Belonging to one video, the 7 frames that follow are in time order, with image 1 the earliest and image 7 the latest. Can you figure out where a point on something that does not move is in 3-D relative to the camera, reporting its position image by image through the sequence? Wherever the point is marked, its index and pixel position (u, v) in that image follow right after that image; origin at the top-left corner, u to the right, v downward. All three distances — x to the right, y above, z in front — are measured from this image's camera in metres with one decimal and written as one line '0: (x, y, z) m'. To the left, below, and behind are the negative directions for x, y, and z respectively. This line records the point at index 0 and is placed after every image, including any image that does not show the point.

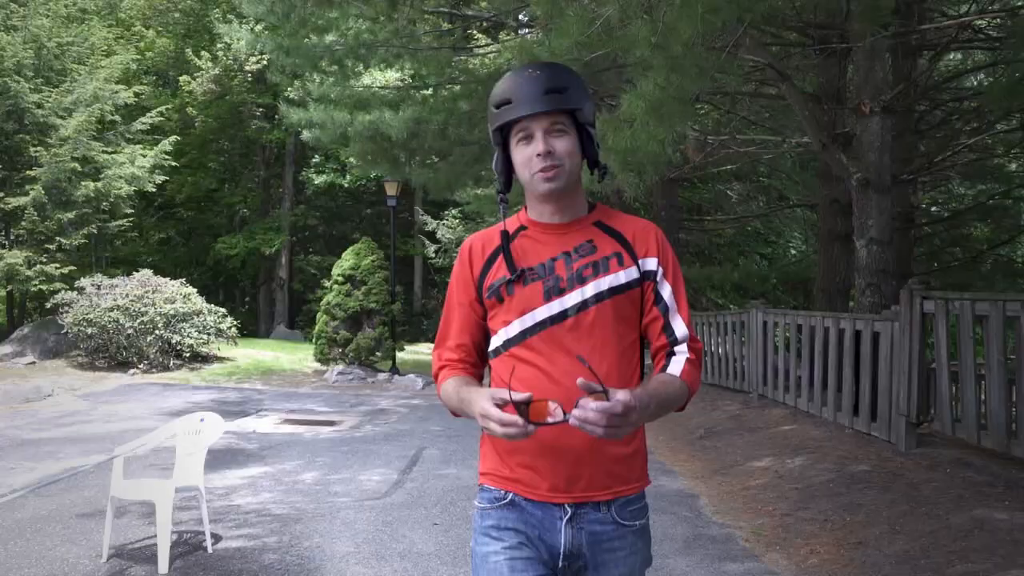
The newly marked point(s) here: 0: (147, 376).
0: (-6.1, -1.5, +14.4) m
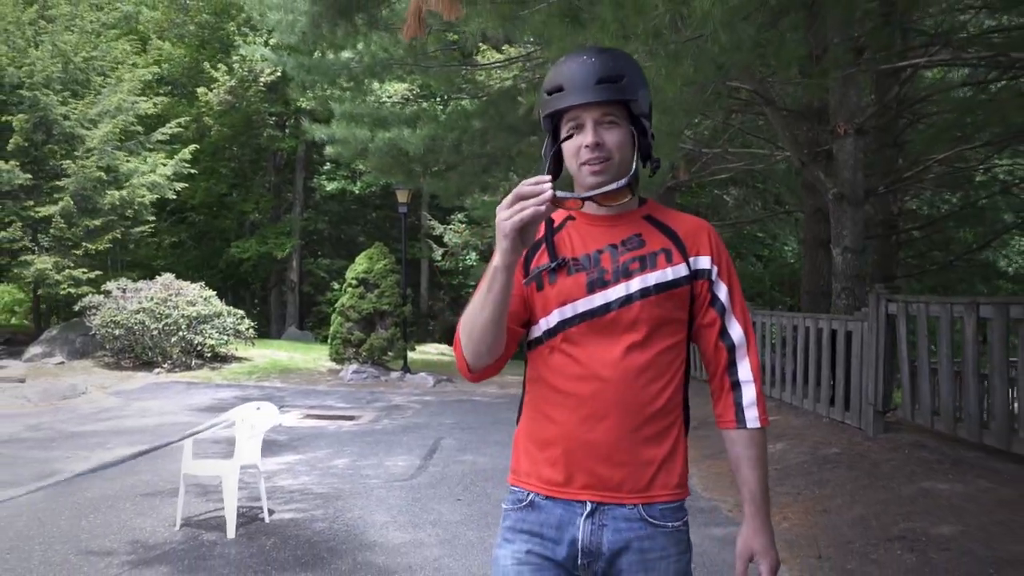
0: (-6.0, -1.5, +15.1) m
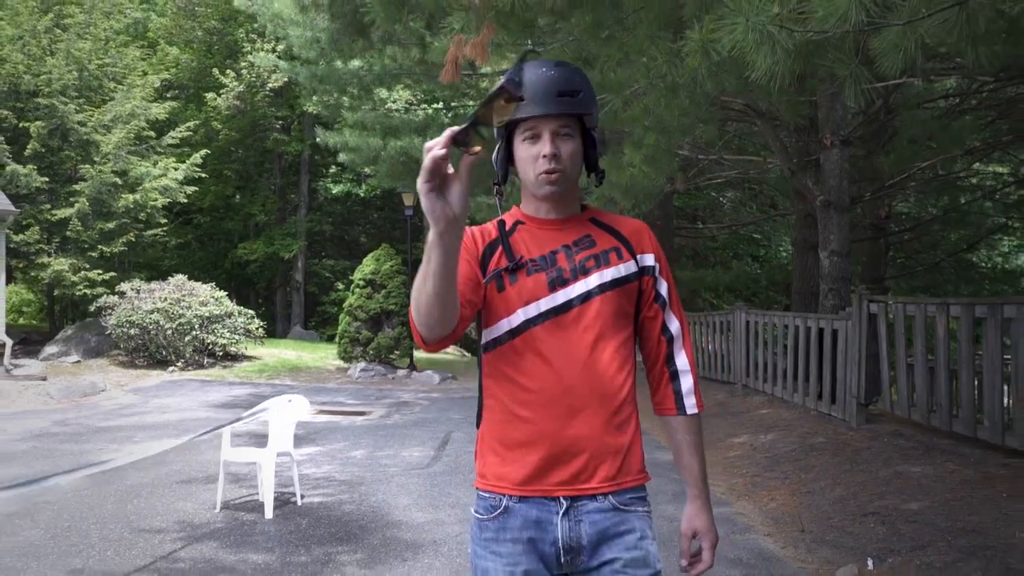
0: (-6.0, -1.6, +15.6) m
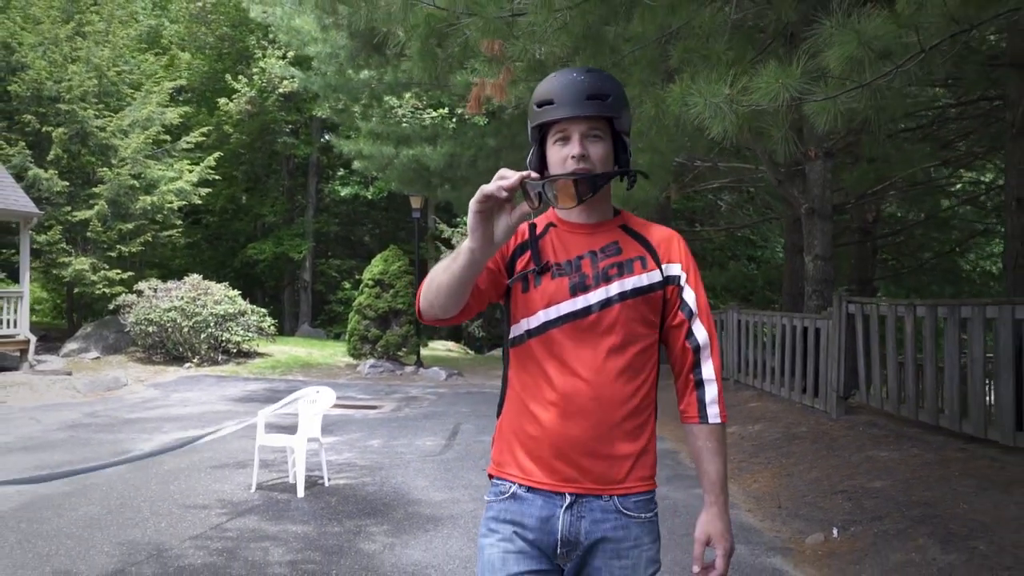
0: (-5.9, -1.5, +16.3) m
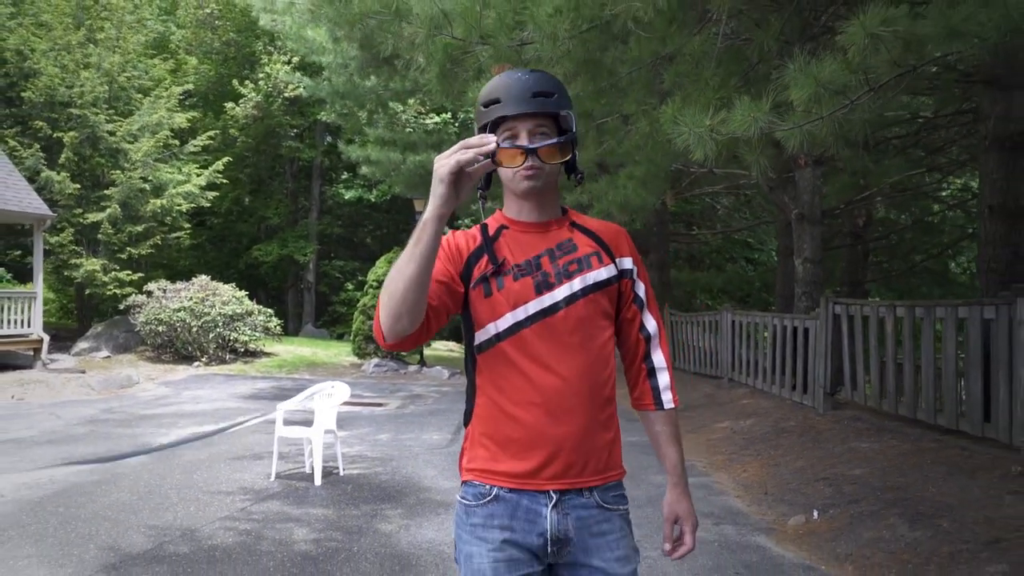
0: (-5.9, -1.6, +16.7) m
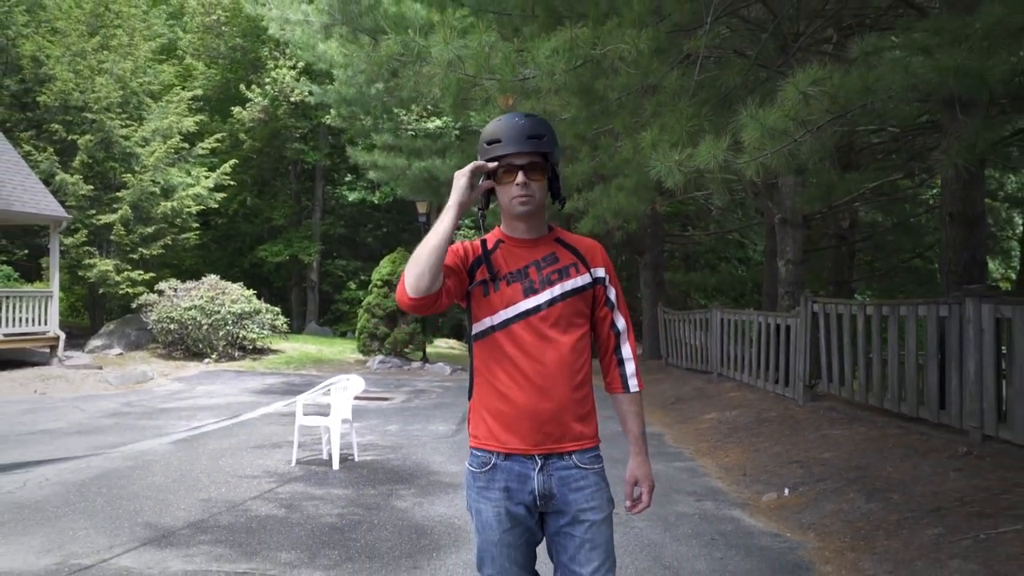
0: (-5.9, -1.5, +17.3) m
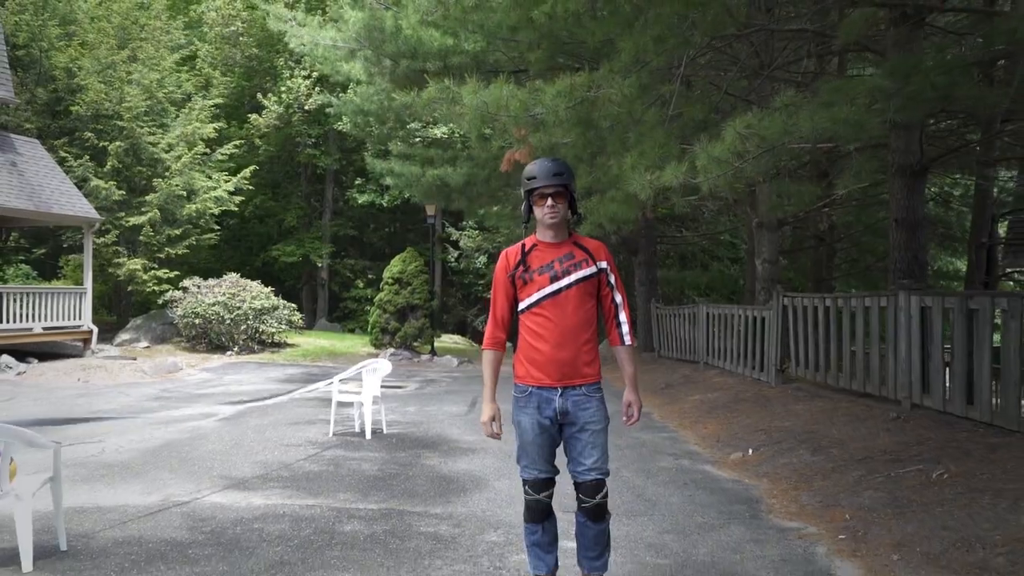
0: (-5.8, -1.5, +18.4) m
